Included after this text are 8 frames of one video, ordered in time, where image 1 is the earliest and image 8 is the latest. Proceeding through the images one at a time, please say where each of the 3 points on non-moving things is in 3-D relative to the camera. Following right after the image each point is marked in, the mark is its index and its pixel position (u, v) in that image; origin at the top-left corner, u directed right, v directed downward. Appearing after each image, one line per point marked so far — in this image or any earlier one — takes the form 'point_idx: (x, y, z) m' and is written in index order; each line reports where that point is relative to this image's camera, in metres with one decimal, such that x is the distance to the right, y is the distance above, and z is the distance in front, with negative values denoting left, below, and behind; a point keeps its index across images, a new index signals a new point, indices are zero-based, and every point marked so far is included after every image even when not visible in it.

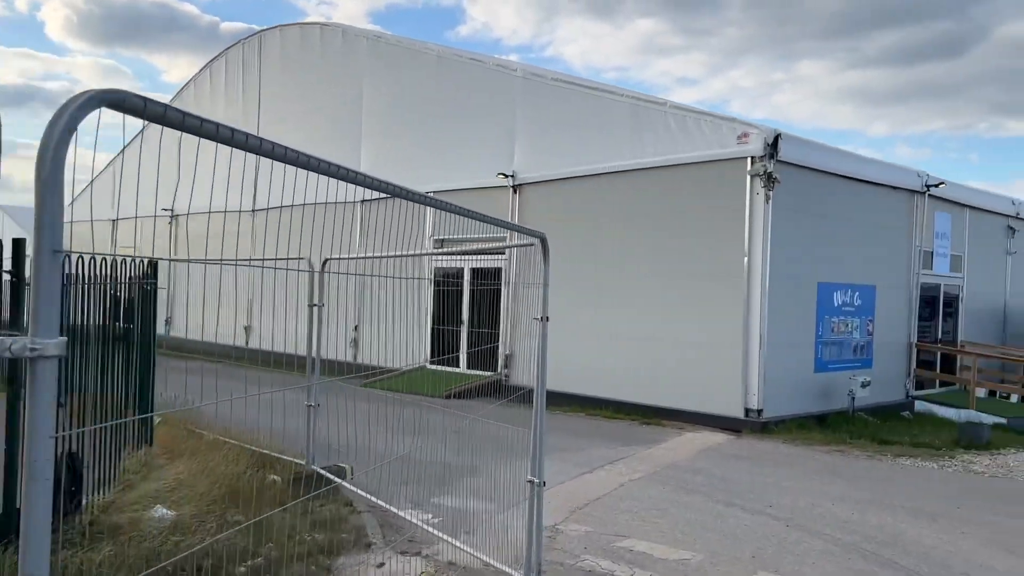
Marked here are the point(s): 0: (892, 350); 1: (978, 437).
0: (+5.9, -1.0, +13.0) m
1: (+5.8, -1.9, +10.4) m
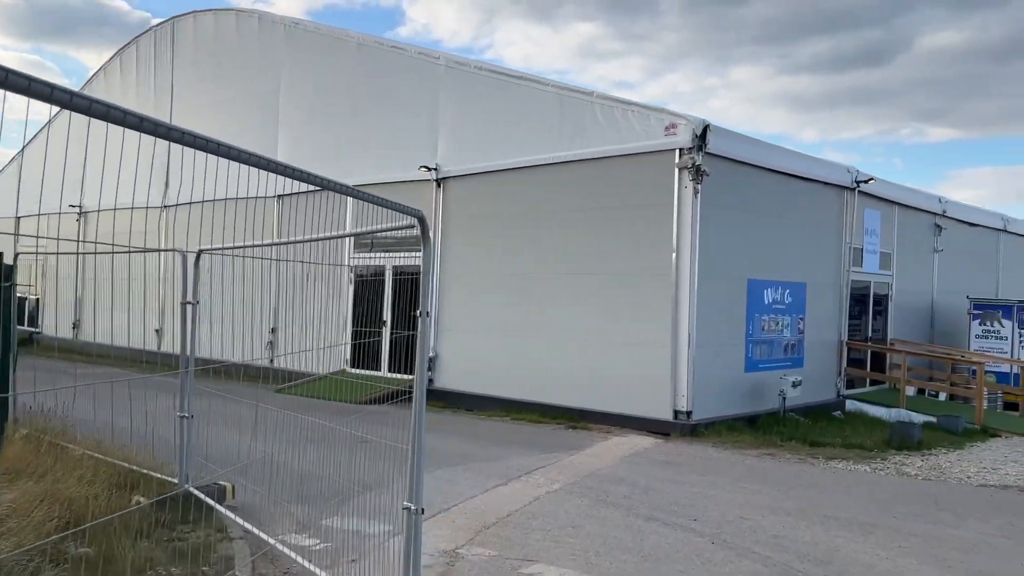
0: (+4.7, -0.9, +12.8) m
1: (+4.8, -1.8, +10.2) m
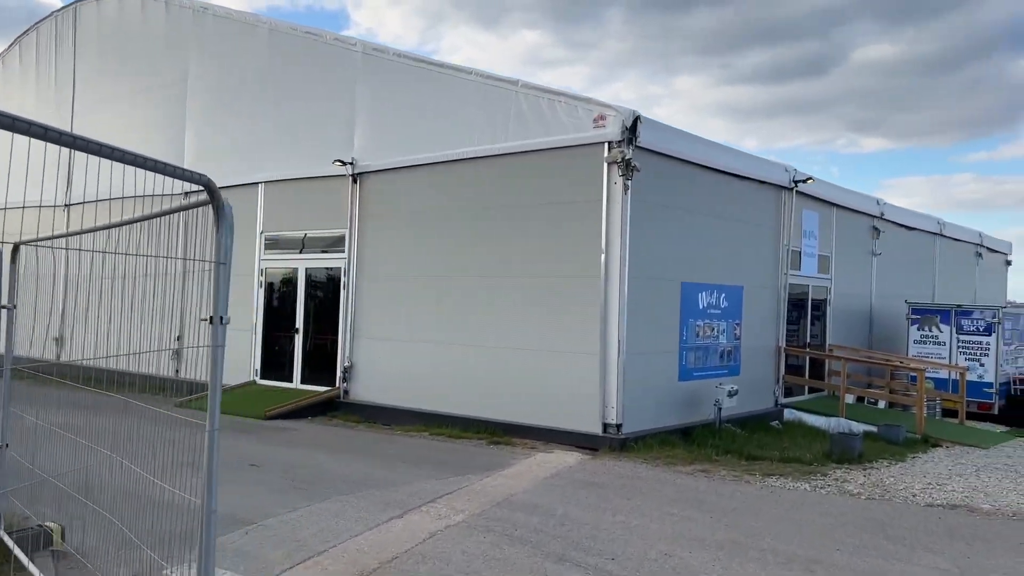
0: (+3.6, -1.0, +12.2) m
1: (+3.9, -1.8, +9.6) m
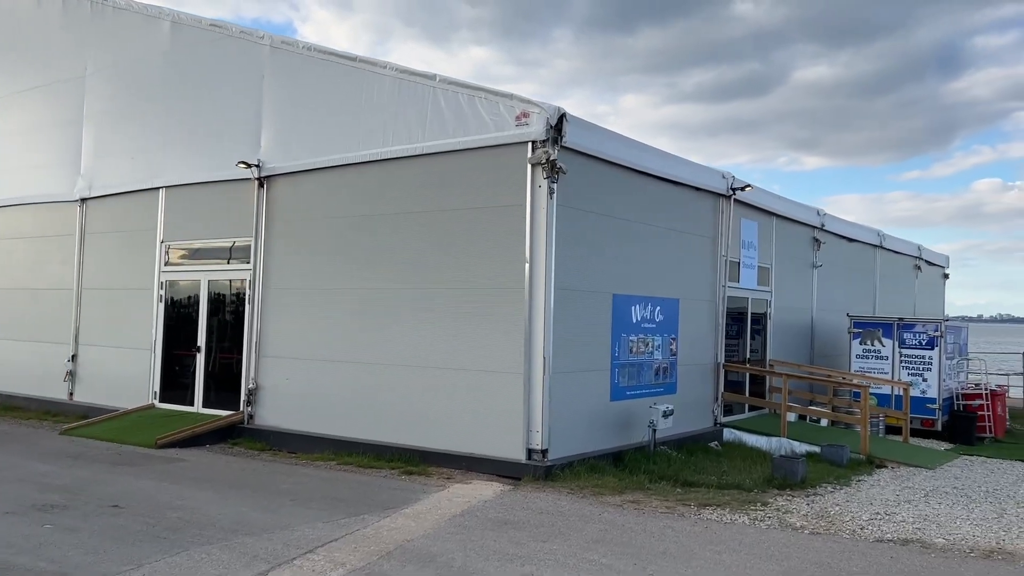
0: (+2.5, -1.2, +11.5) m
1: (+3.0, -2.0, +8.9) m
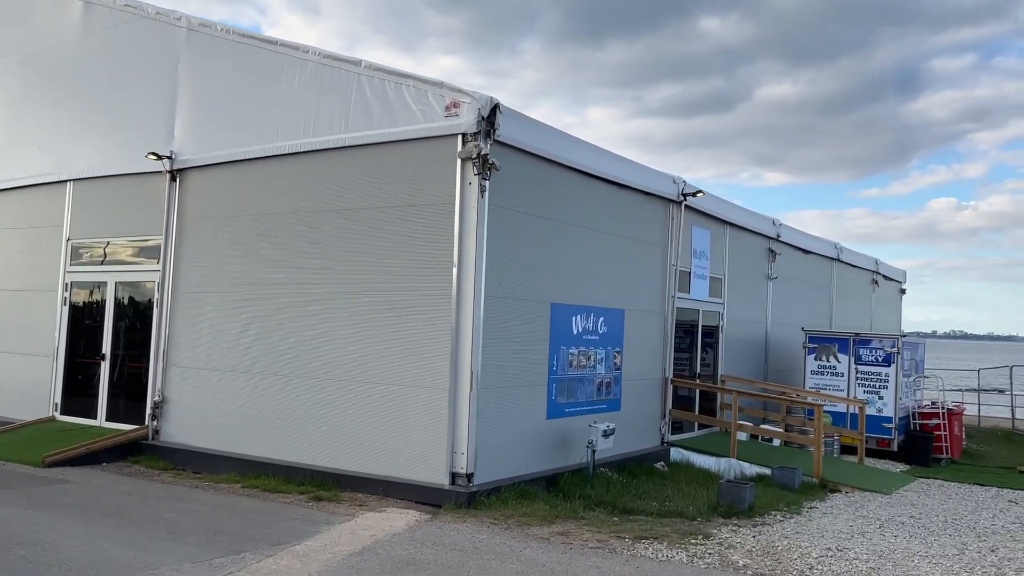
0: (+1.7, -1.3, +10.8) m
1: (+2.2, -2.1, +8.2) m
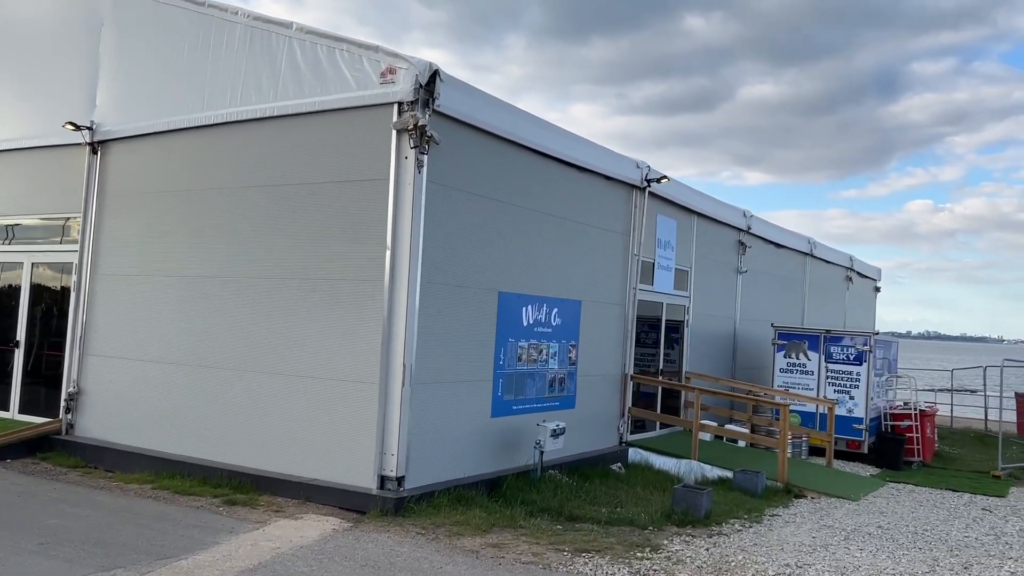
0: (+1.1, -1.2, +10.1) m
1: (+1.7, -2.0, +7.6) m
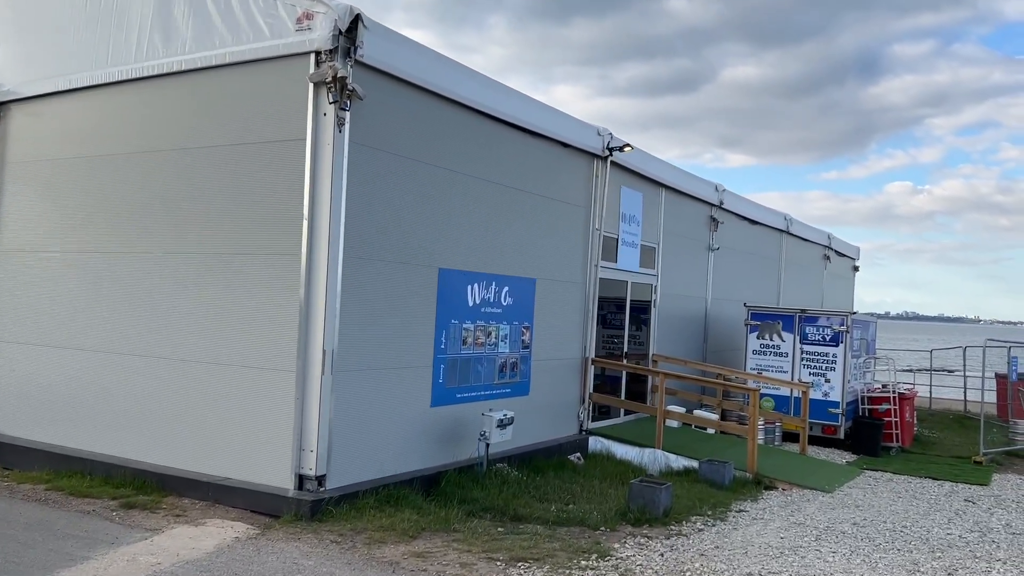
0: (+0.5, -0.9, +9.4) m
1: (+1.1, -1.8, +6.9) m
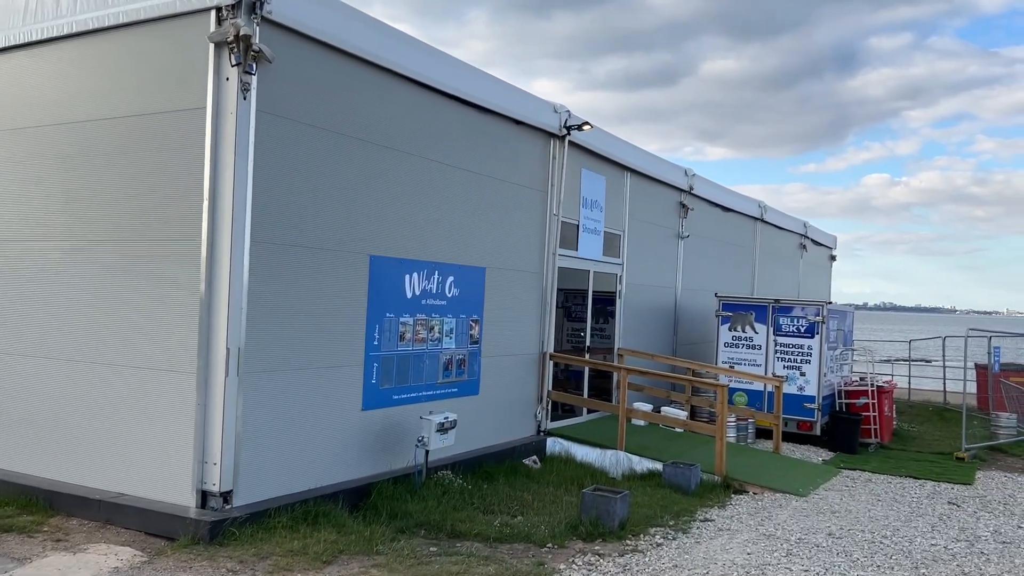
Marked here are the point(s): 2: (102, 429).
0: (0.0, -0.8, +8.7) m
1: (+0.7, -1.7, +6.2) m
2: (-2.9, -1.0, +6.0) m
